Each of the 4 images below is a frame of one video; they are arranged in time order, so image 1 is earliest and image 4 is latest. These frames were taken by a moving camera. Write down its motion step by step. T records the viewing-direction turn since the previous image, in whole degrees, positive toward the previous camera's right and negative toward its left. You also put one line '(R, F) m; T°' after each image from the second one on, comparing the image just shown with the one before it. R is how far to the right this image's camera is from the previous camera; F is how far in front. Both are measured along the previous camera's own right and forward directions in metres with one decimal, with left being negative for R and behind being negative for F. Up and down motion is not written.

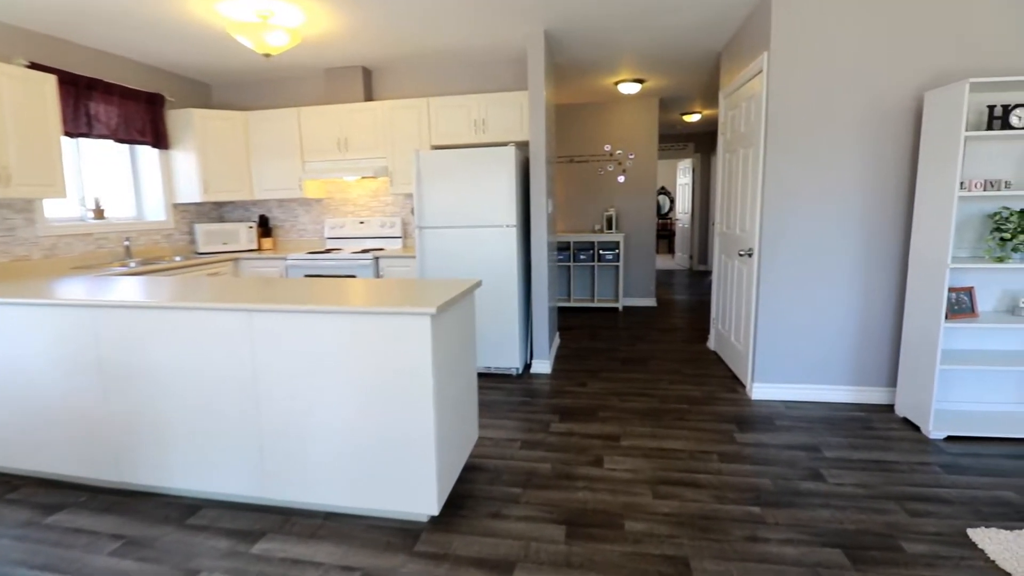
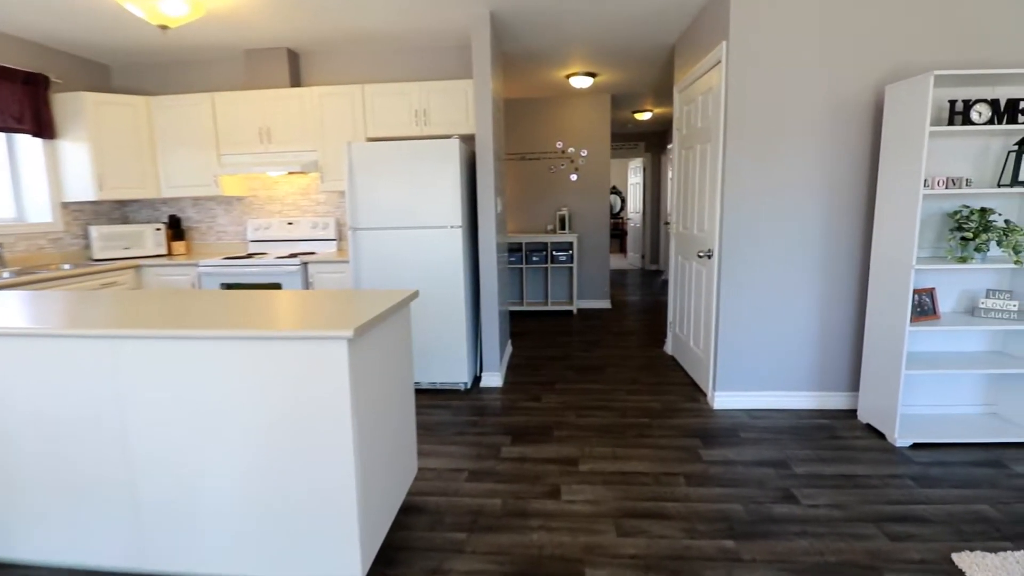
(+0.1, +0.3) m; +5°
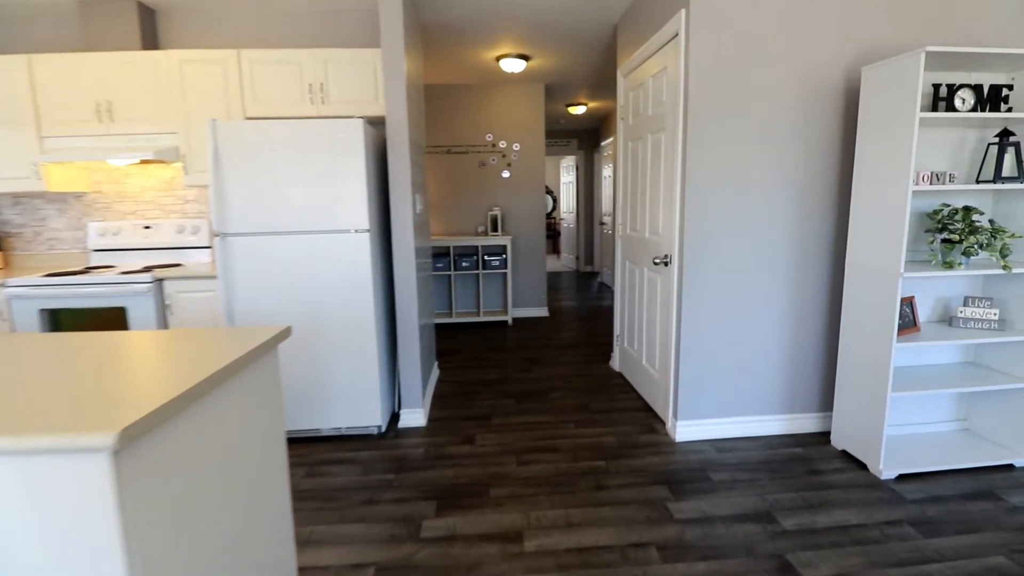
(+0.1, +0.6) m; +8°
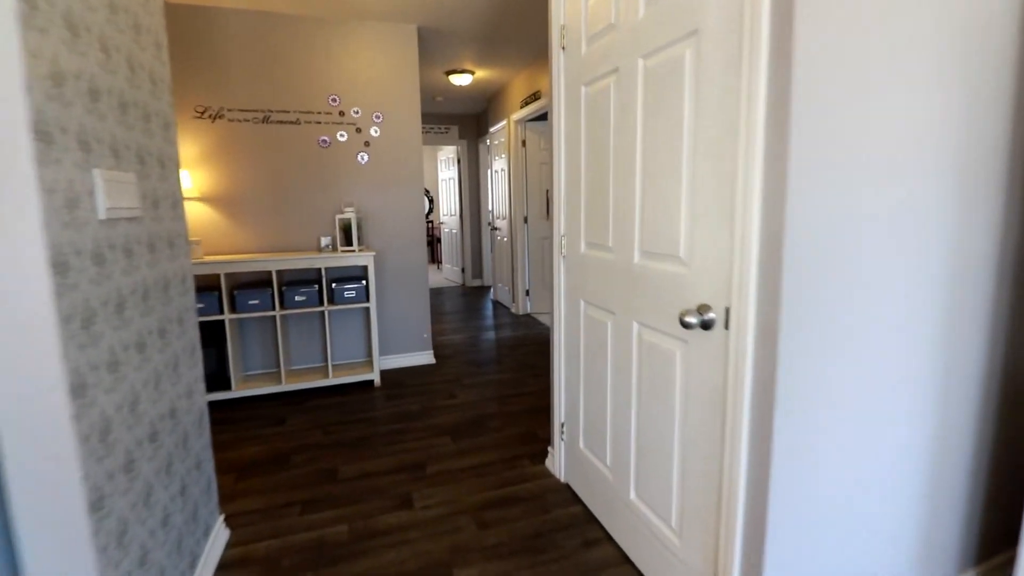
(+0.1, +1.6) m; +14°
